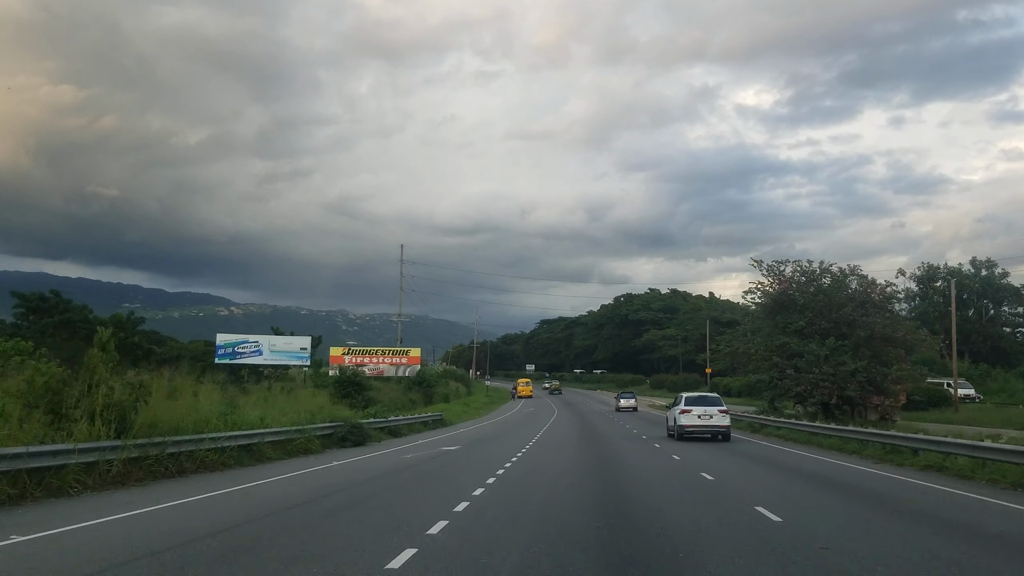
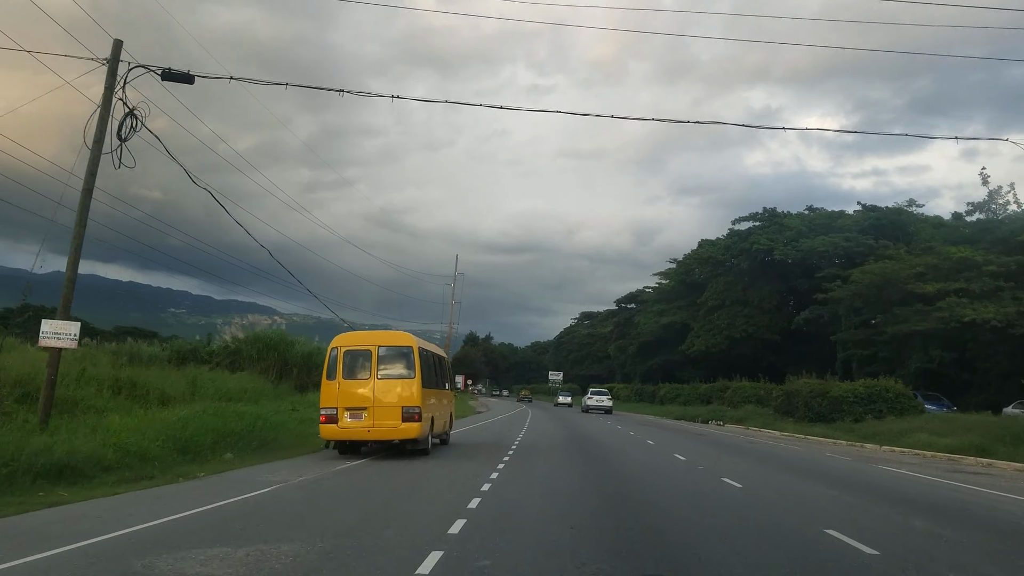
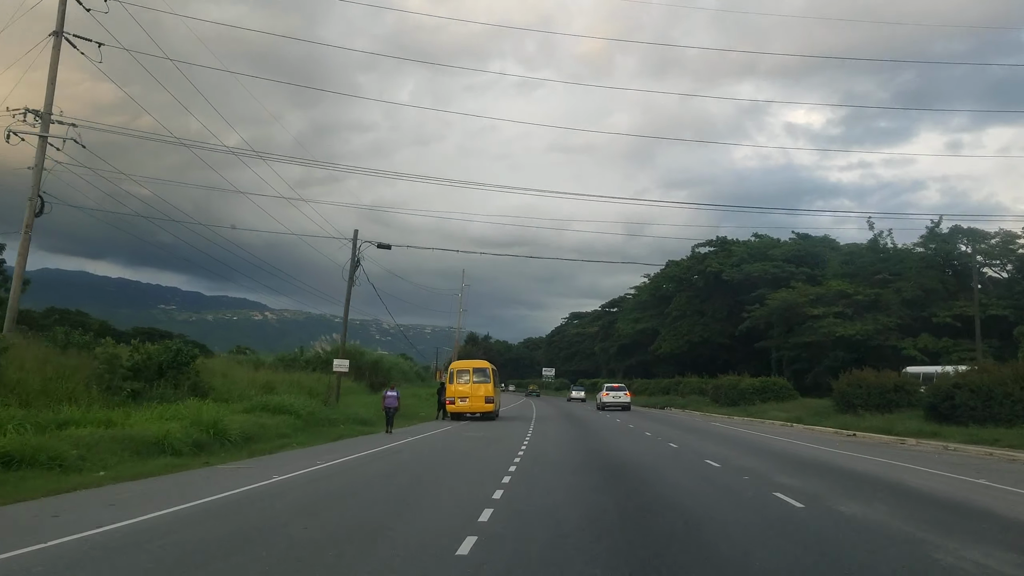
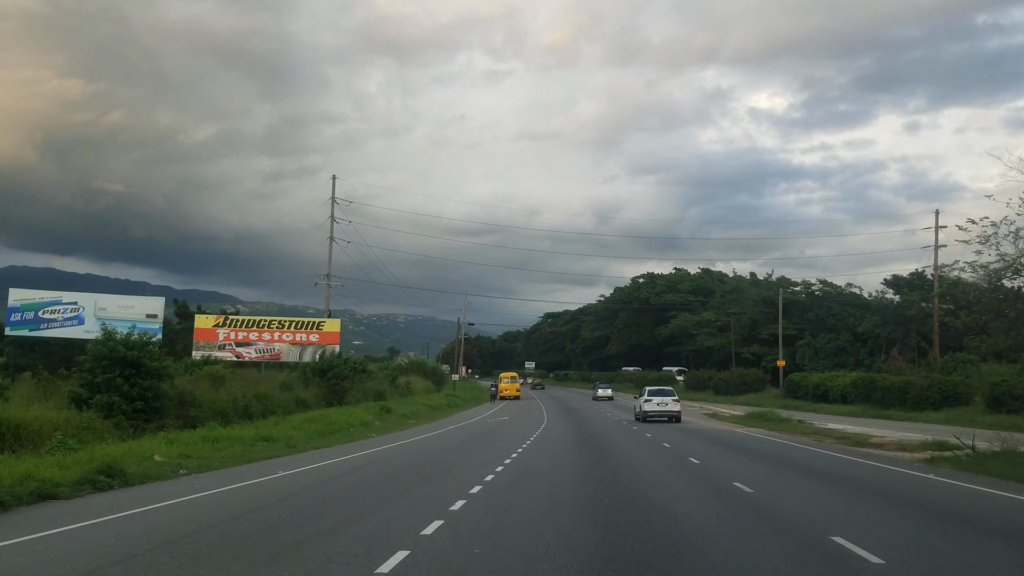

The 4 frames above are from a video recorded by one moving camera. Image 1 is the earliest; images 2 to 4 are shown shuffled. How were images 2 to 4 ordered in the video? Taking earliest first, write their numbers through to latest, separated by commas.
4, 3, 2
